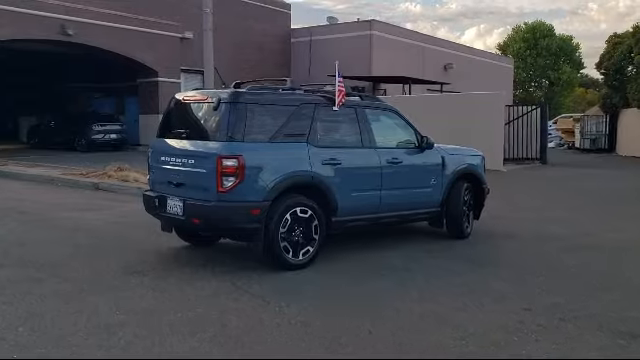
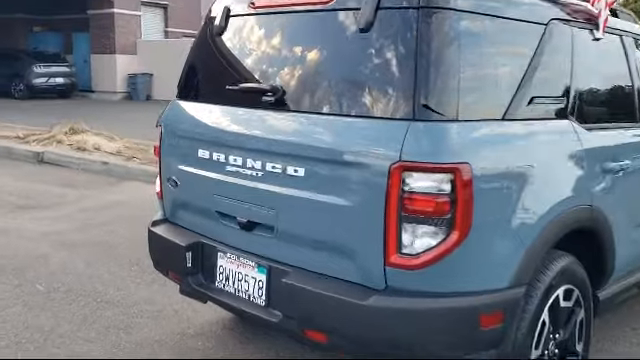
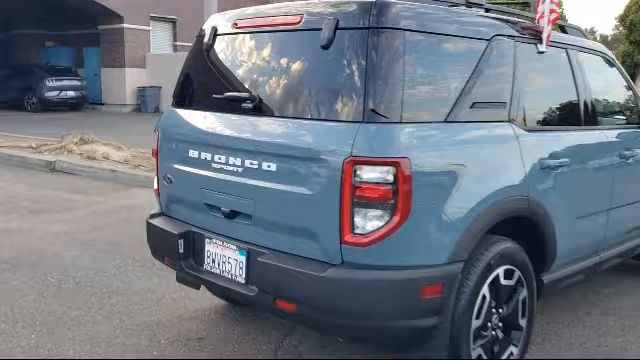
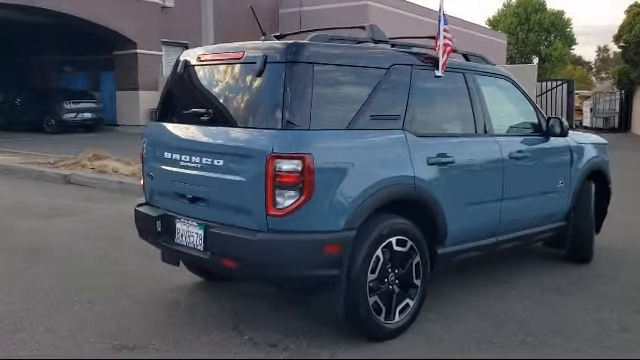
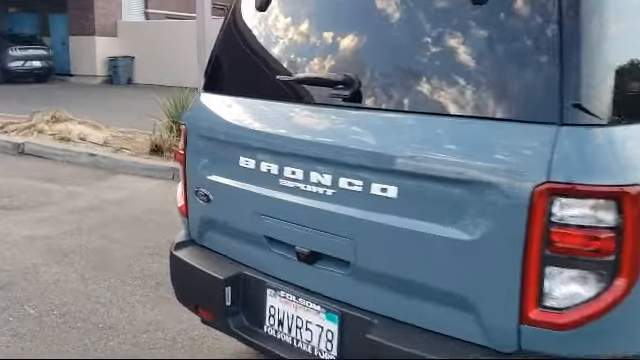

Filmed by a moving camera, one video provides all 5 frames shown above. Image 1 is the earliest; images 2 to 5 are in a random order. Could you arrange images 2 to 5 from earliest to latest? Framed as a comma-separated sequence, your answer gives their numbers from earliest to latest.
4, 3, 2, 5
